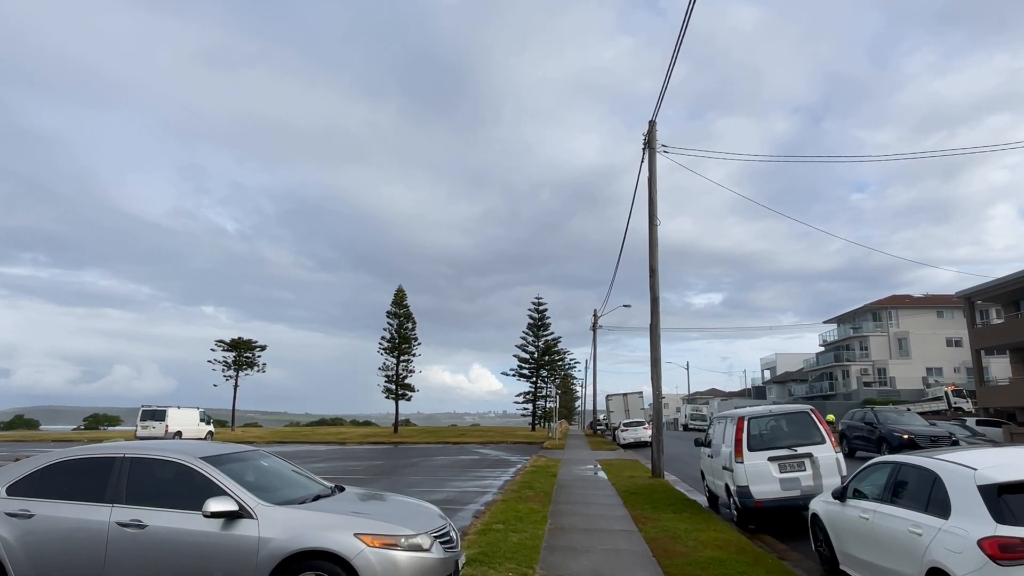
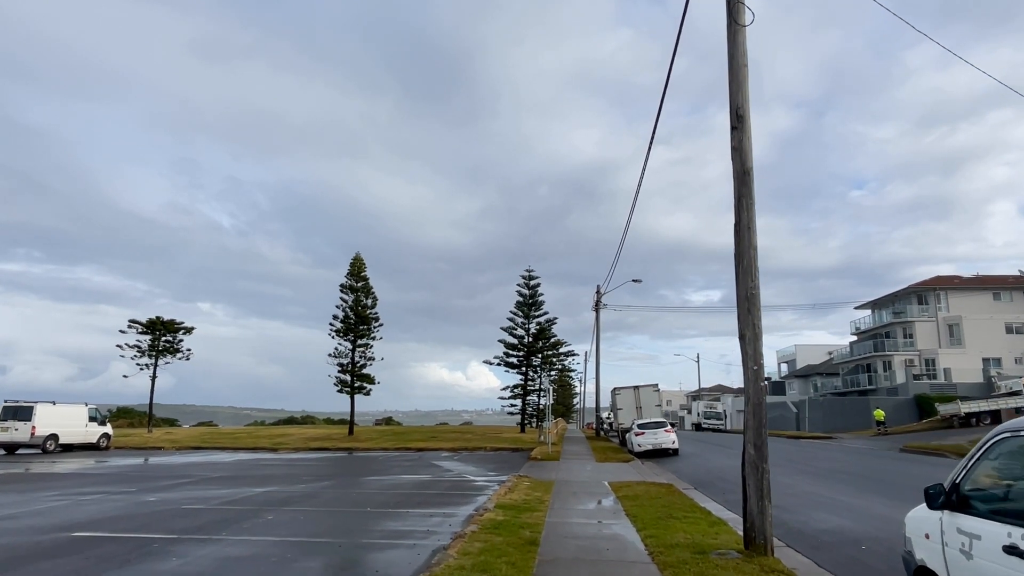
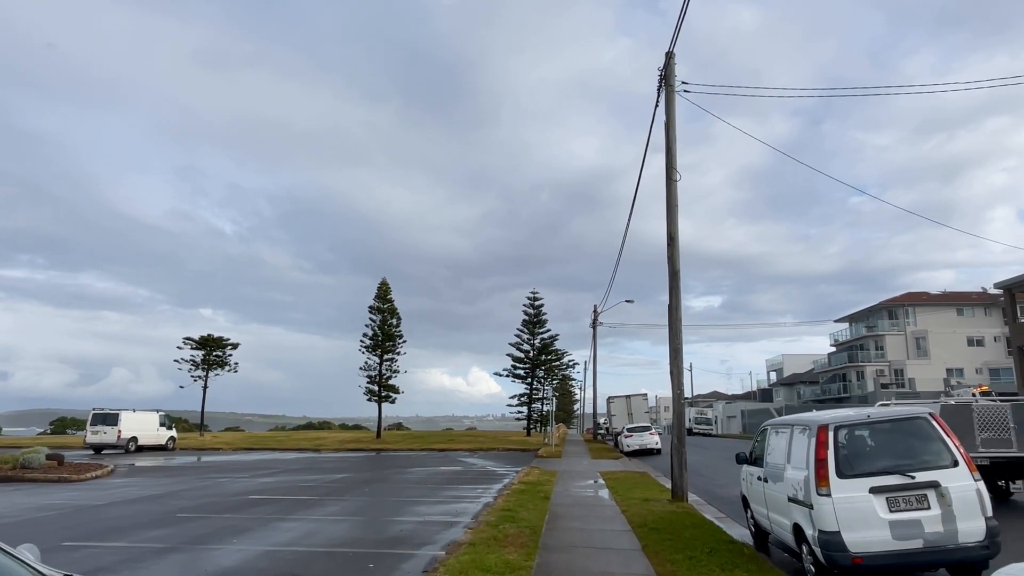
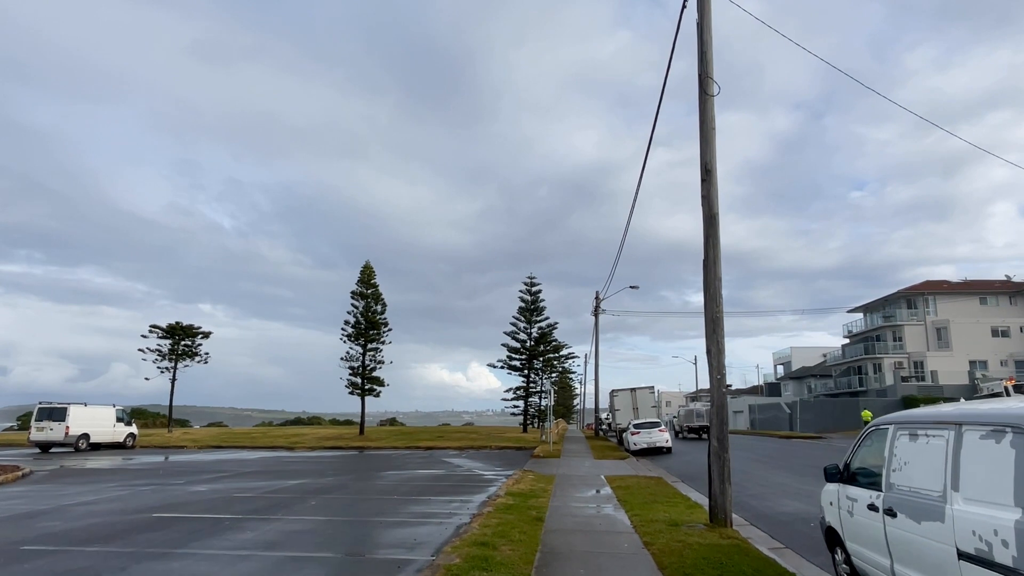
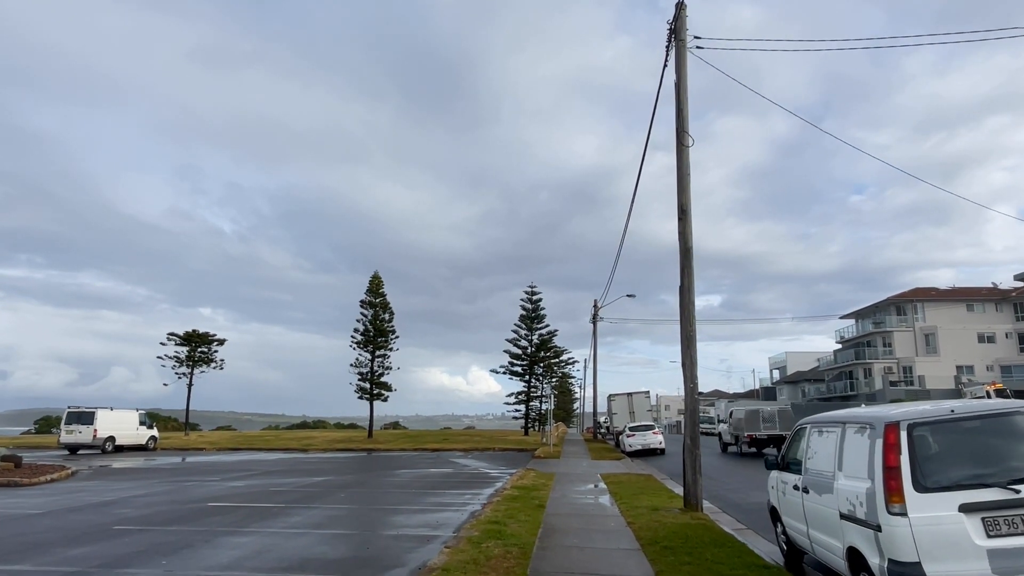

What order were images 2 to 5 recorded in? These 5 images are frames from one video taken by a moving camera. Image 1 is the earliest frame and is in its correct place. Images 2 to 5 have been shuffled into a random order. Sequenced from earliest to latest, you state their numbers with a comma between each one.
3, 5, 4, 2
